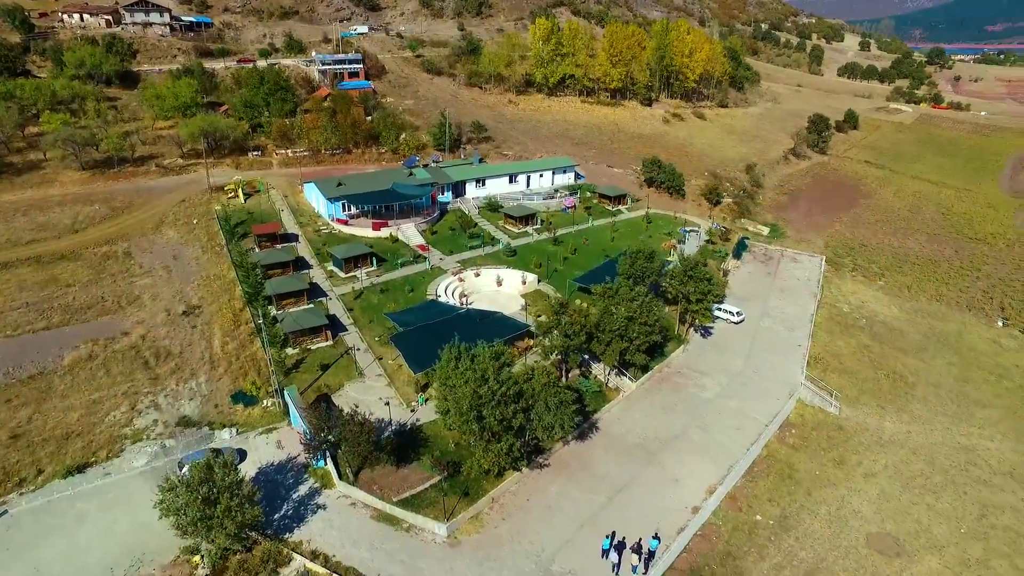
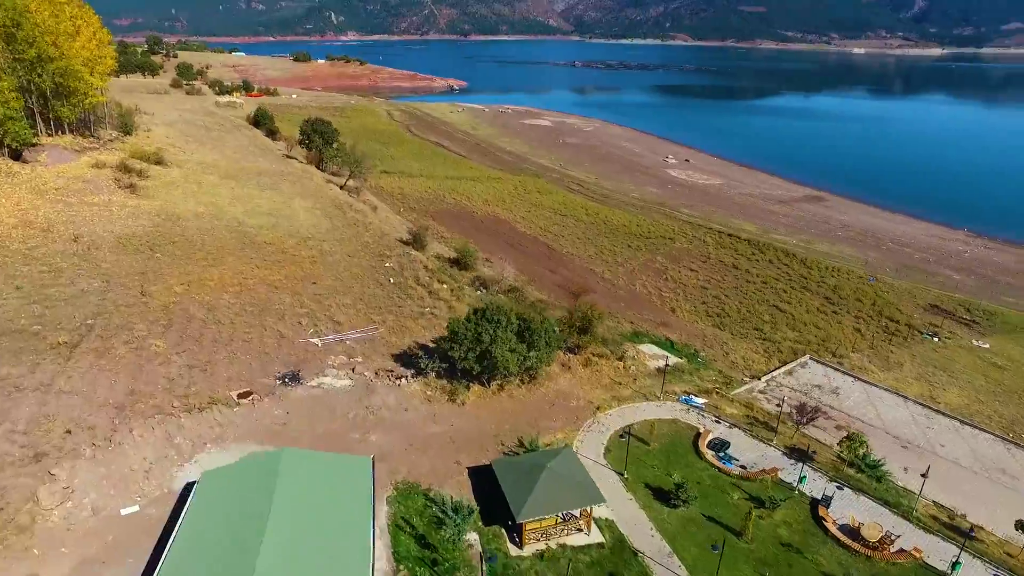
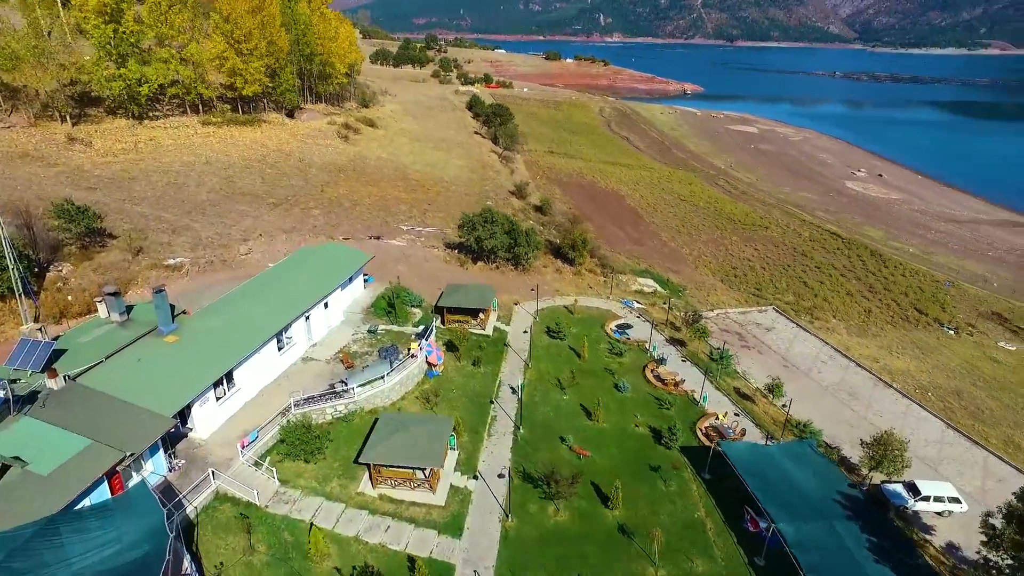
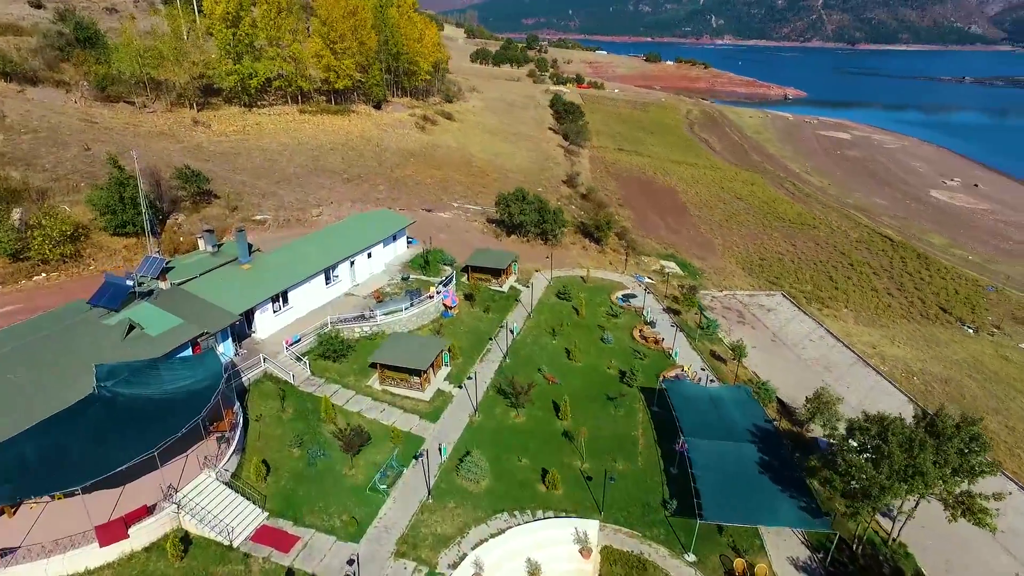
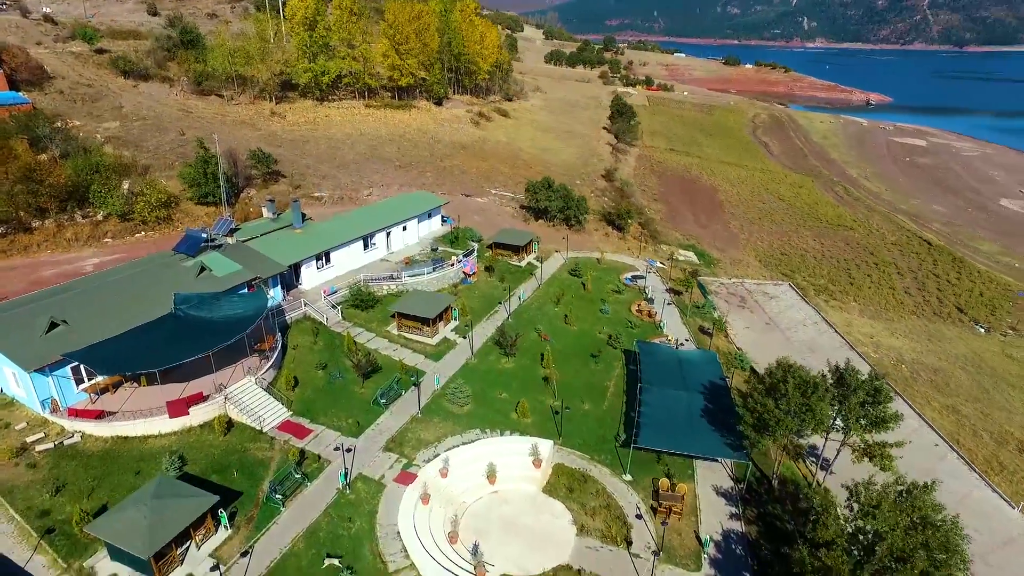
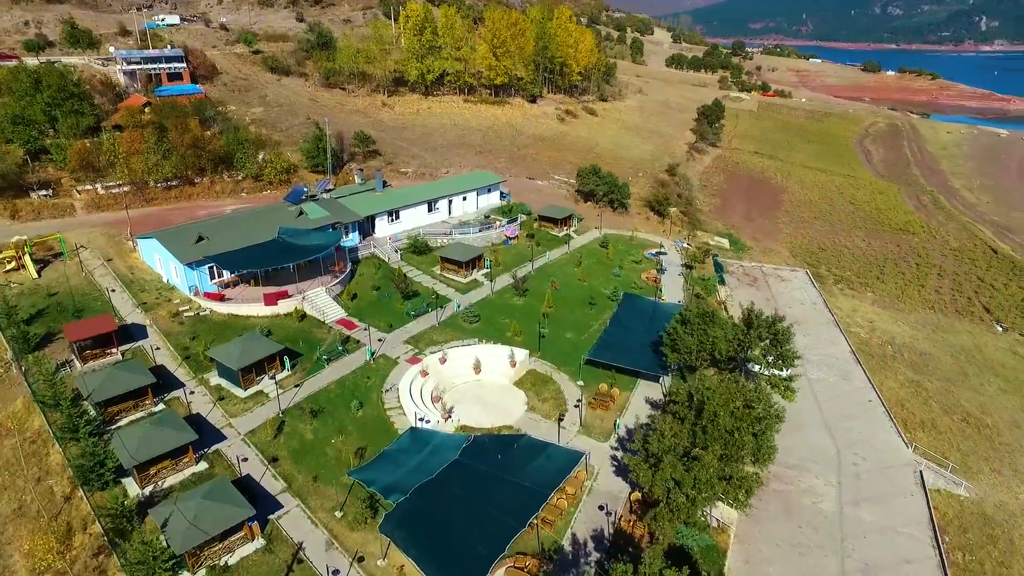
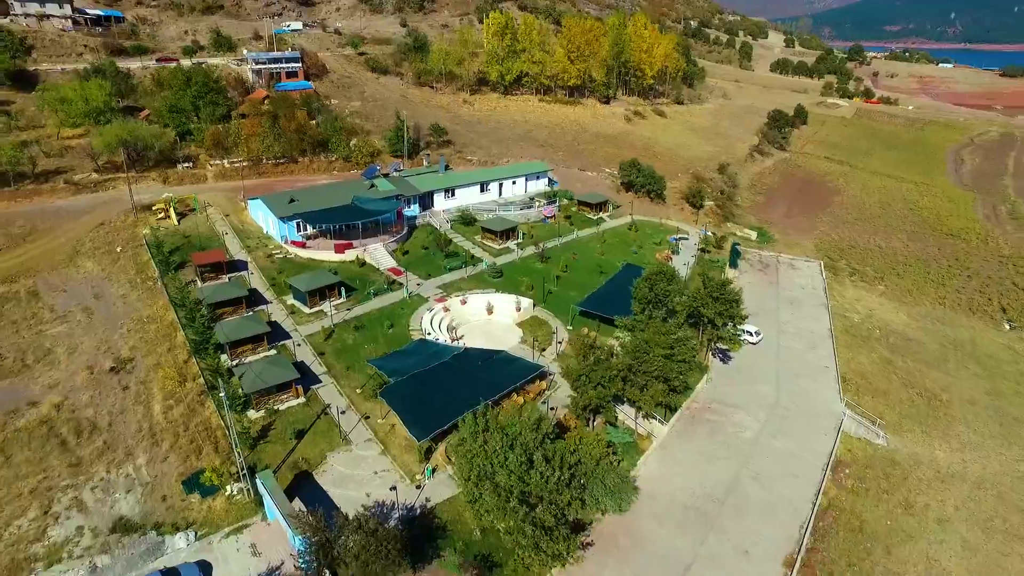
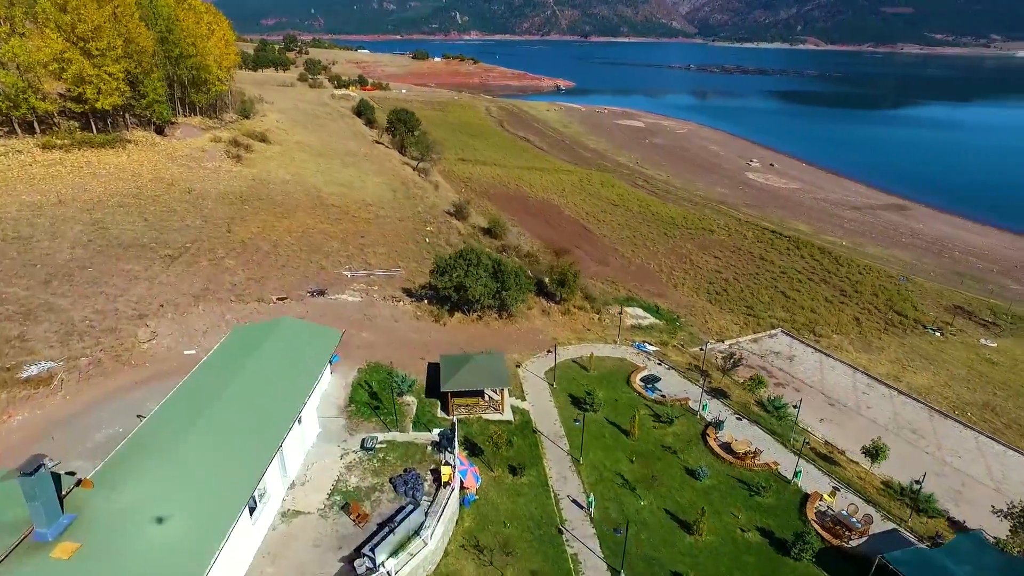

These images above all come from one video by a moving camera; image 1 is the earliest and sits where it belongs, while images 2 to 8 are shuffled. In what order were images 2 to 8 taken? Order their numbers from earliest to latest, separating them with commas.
7, 6, 5, 4, 3, 8, 2
